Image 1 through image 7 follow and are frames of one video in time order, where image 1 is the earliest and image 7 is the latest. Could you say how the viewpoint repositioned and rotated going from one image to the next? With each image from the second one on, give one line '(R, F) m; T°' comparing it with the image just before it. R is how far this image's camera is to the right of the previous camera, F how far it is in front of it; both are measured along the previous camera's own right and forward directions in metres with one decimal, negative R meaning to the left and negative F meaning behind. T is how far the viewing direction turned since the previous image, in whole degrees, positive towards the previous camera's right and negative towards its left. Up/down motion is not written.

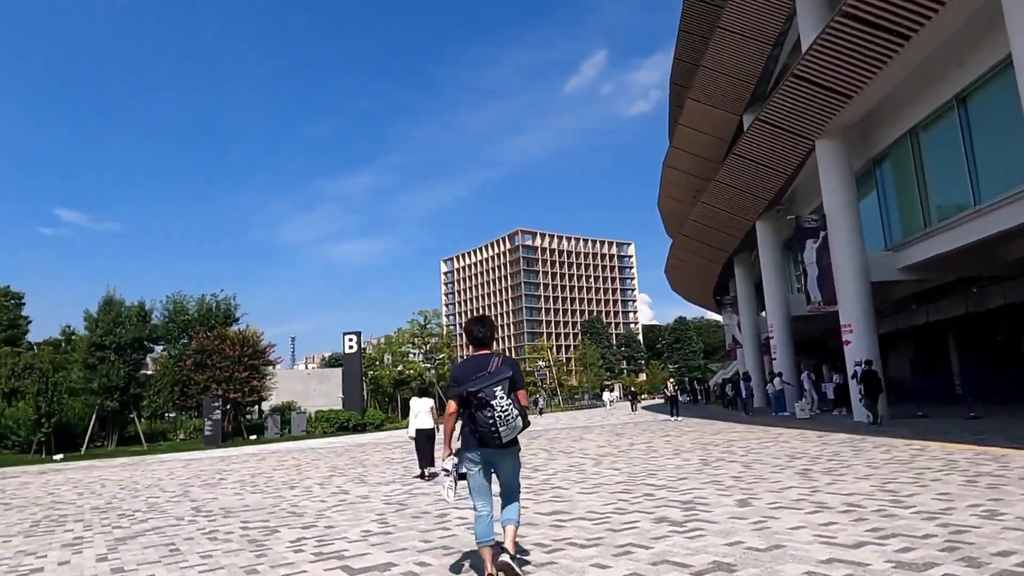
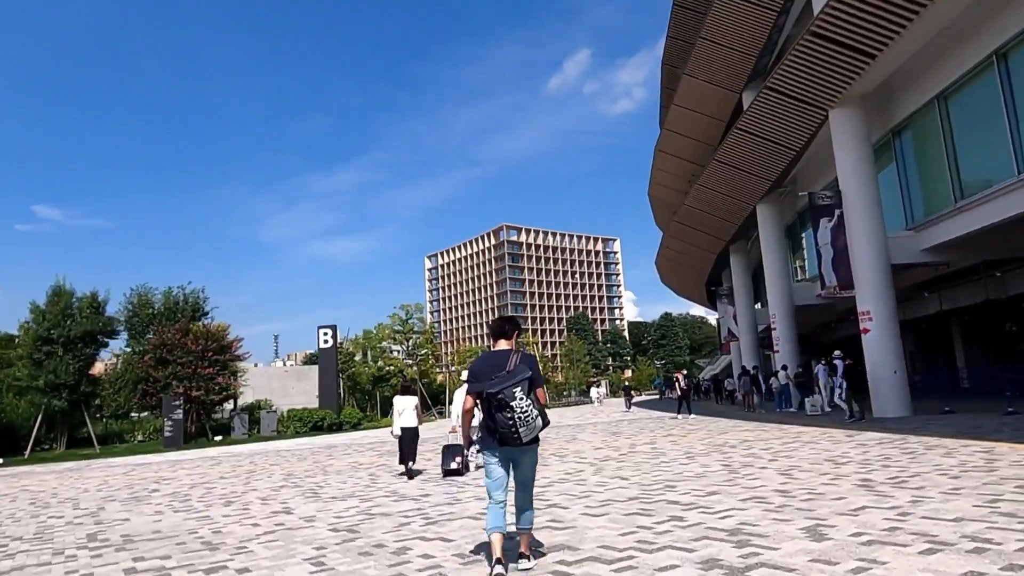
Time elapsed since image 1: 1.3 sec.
(0.0, +1.8) m; +1°
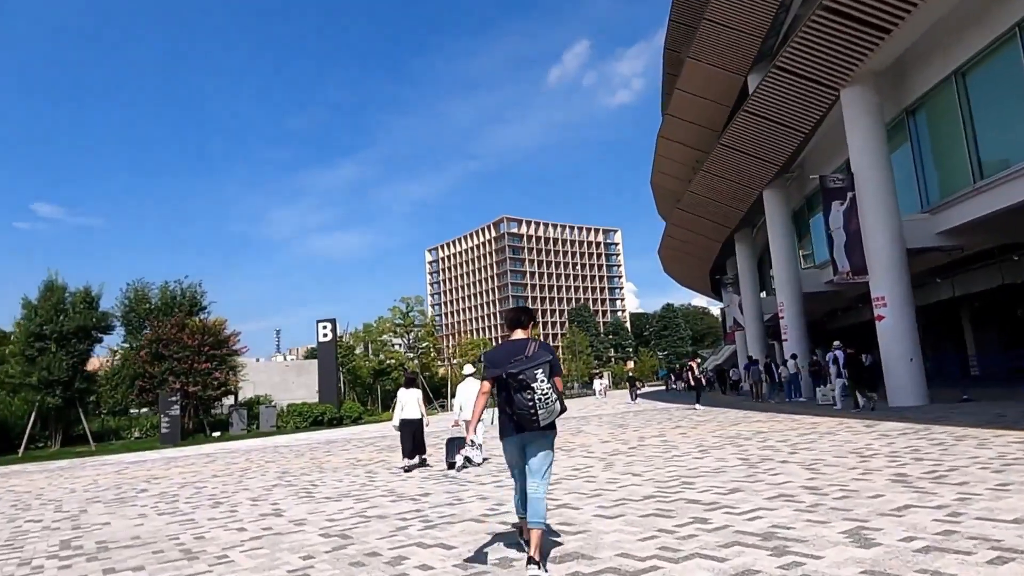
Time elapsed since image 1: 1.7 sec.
(0.0, +0.5) m; 0°
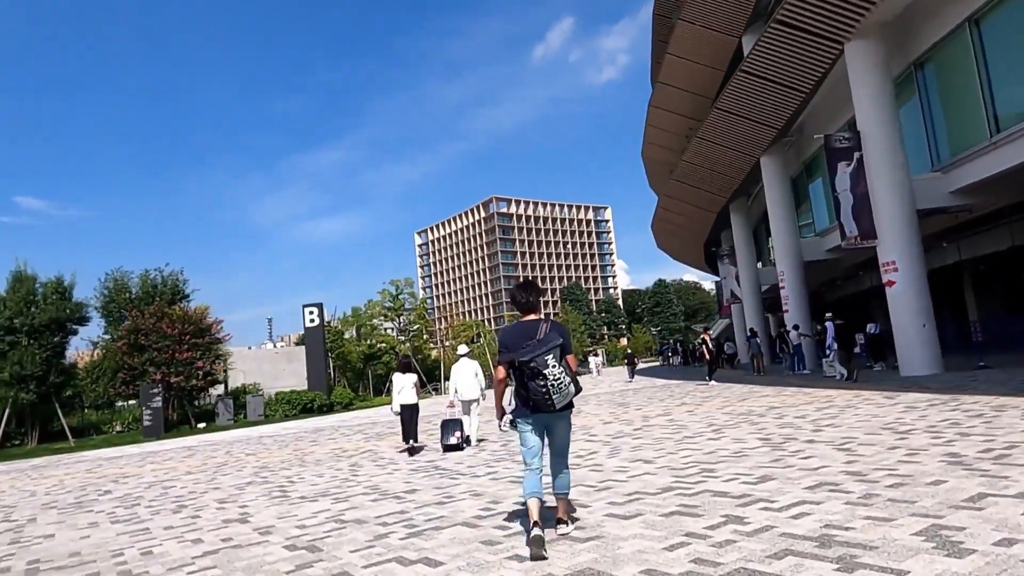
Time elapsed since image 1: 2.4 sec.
(0.0, +0.9) m; +1°
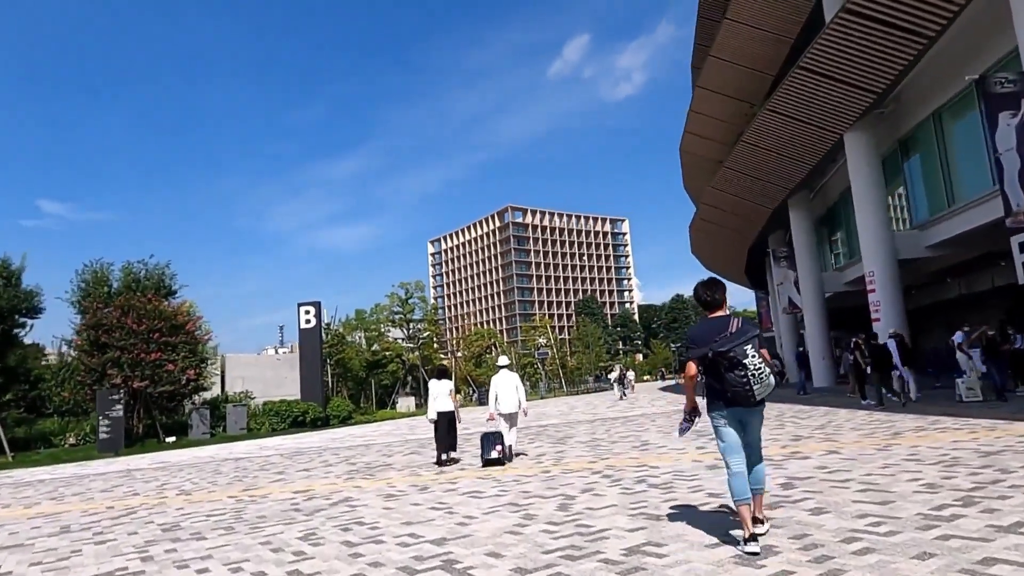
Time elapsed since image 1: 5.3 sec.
(-0.5, +3.9) m; -1°
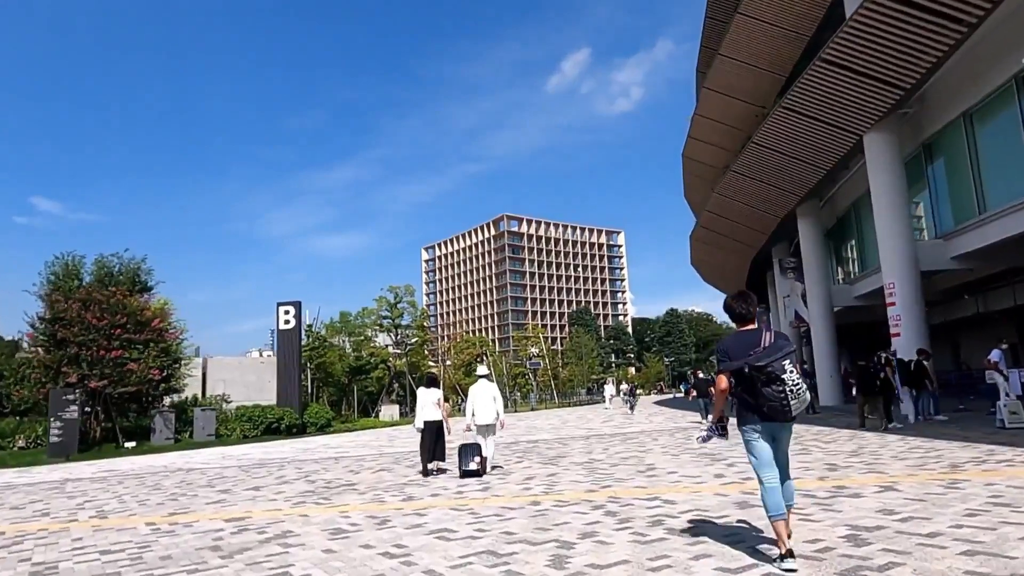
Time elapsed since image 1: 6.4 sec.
(+0.1, +1.4) m; +1°
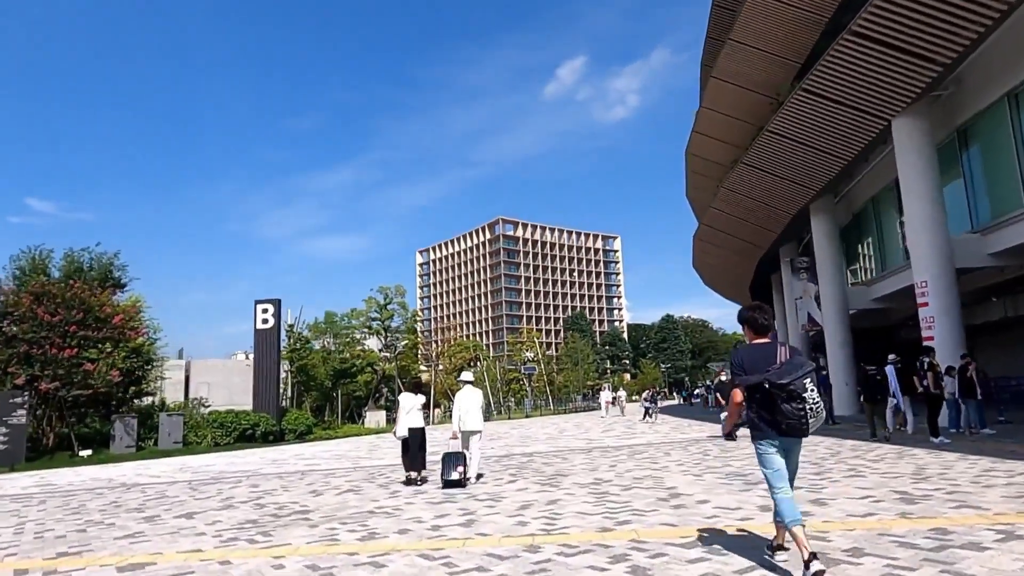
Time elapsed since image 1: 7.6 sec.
(0.0, +1.6) m; 0°
